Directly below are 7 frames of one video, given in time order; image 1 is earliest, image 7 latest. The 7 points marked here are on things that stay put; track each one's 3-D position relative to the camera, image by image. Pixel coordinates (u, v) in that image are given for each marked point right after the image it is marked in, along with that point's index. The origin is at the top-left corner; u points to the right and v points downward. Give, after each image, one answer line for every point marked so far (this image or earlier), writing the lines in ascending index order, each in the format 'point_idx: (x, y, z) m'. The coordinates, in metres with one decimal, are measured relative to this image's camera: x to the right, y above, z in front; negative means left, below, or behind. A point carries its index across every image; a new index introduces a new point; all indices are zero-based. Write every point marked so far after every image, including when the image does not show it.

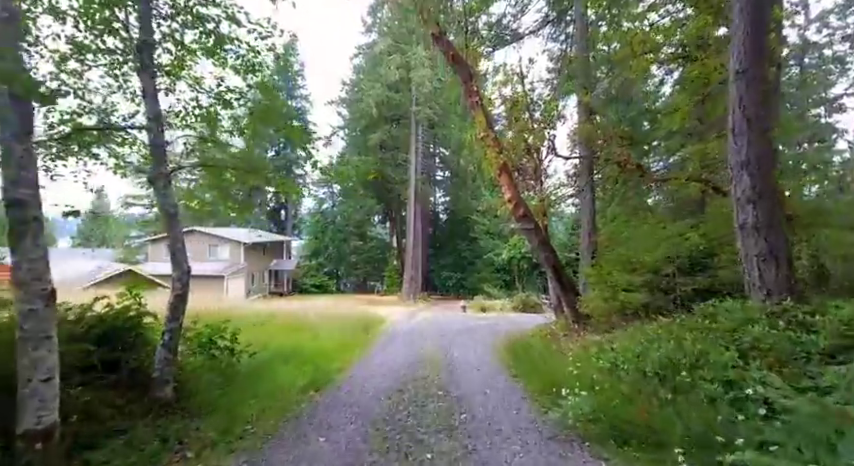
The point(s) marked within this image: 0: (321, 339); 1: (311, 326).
0: (-1.8, -1.7, +8.2) m
1: (-2.3, -1.8, +9.8) m
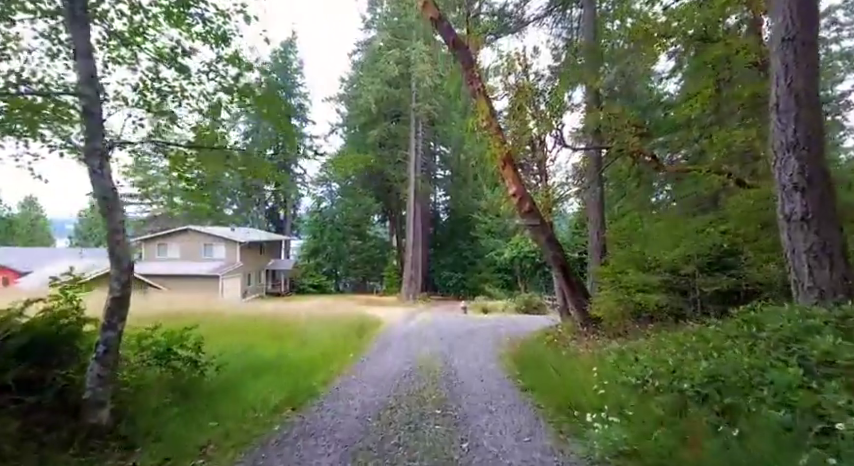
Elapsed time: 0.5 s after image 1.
0: (-1.8, -1.7, +7.5) m
1: (-2.4, -1.7, +9.1) m
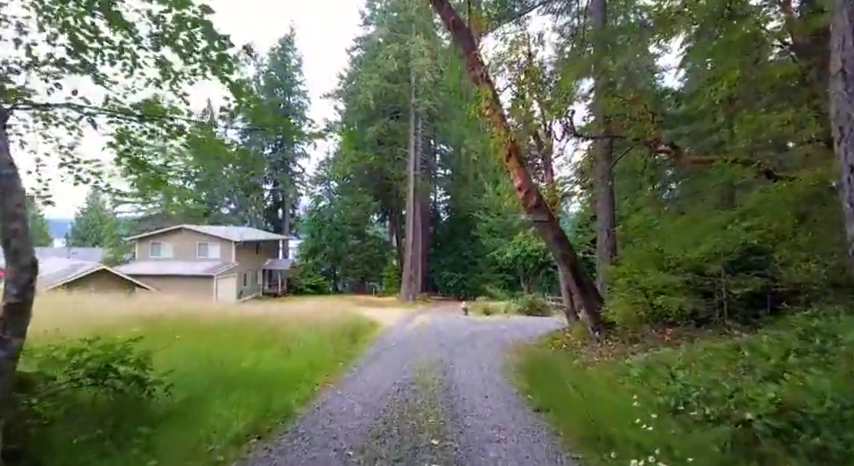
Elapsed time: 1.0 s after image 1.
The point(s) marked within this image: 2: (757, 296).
0: (-1.8, -1.6, +6.7) m
1: (-2.4, -1.7, +8.3) m
2: (+5.0, -1.0, +7.6) m
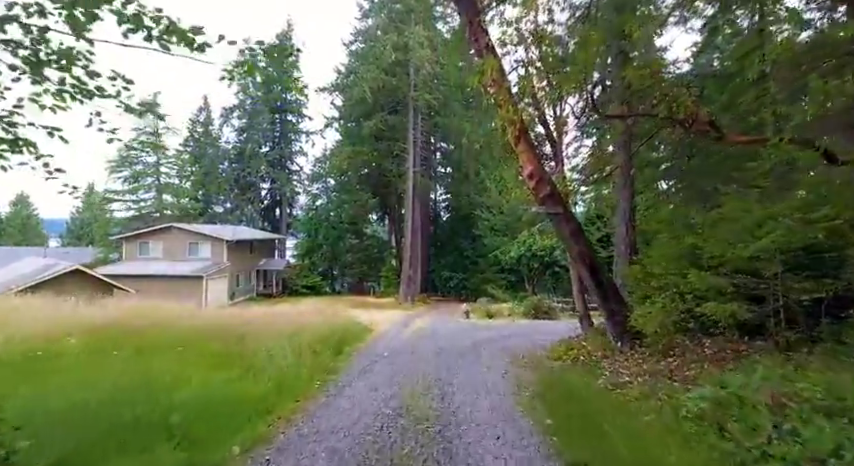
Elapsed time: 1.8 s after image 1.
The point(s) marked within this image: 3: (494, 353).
0: (-1.9, -1.5, +5.5) m
1: (-2.5, -1.6, +7.1) m
2: (+5.0, -0.9, +6.4) m
3: (+1.1, -2.0, +8.4) m
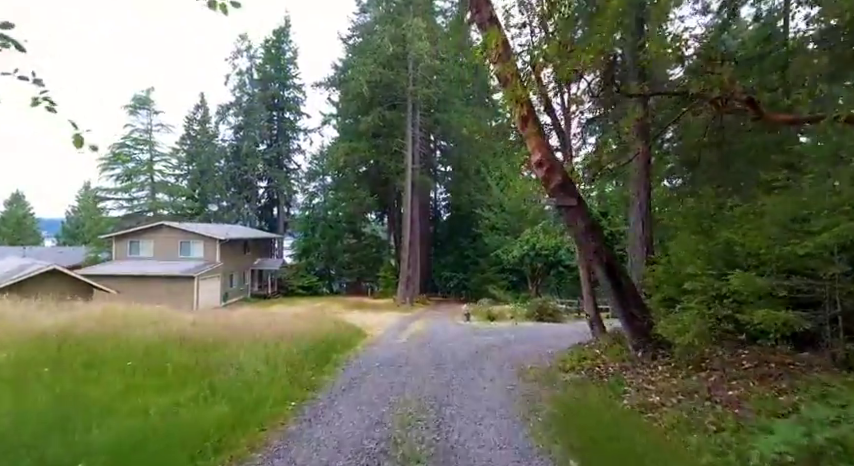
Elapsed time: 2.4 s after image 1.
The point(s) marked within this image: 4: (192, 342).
0: (-2.0, -1.5, +4.7) m
1: (-2.5, -1.5, +6.3) m
2: (+4.9, -0.8, +5.5) m
3: (+1.1, -2.0, +7.5) m
4: (-3.4, -1.6, +7.3) m
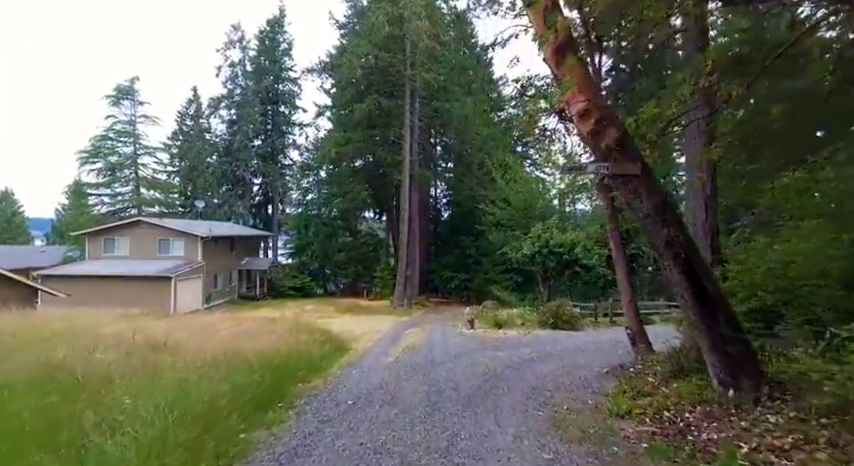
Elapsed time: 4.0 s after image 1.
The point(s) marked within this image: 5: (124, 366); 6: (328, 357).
0: (-2.0, -1.3, +2.5) m
1: (-2.6, -1.4, +4.1) m
2: (+4.8, -0.6, +3.3) m
3: (+1.0, -1.8, +5.4) m
4: (-3.5, -1.4, +5.1) m
5: (-3.3, -1.5, +5.6) m
6: (-1.6, -2.0, +8.1) m
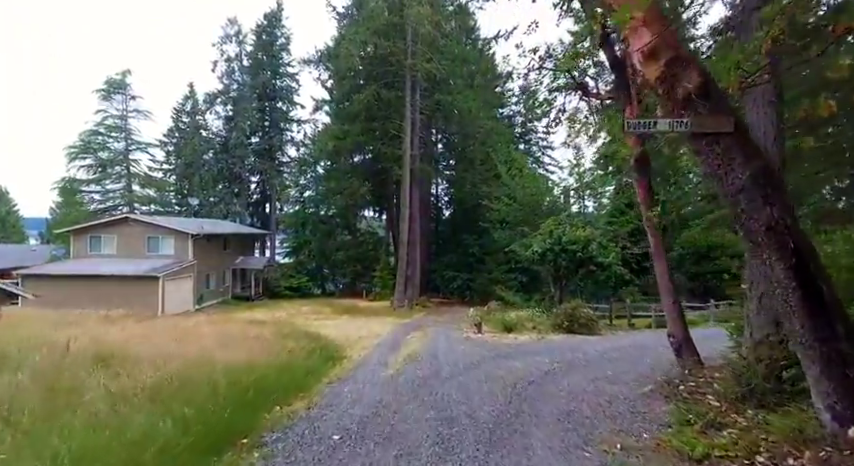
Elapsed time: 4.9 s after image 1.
0: (-2.0, -1.2, +1.3) m
1: (-2.5, -1.3, +2.9) m
2: (+4.9, -0.5, +2.1) m
3: (+1.1, -1.7, +4.1) m
4: (-3.4, -1.3, +3.9) m
5: (-3.3, -1.4, +4.4) m
6: (-1.5, -1.9, +6.9) m
